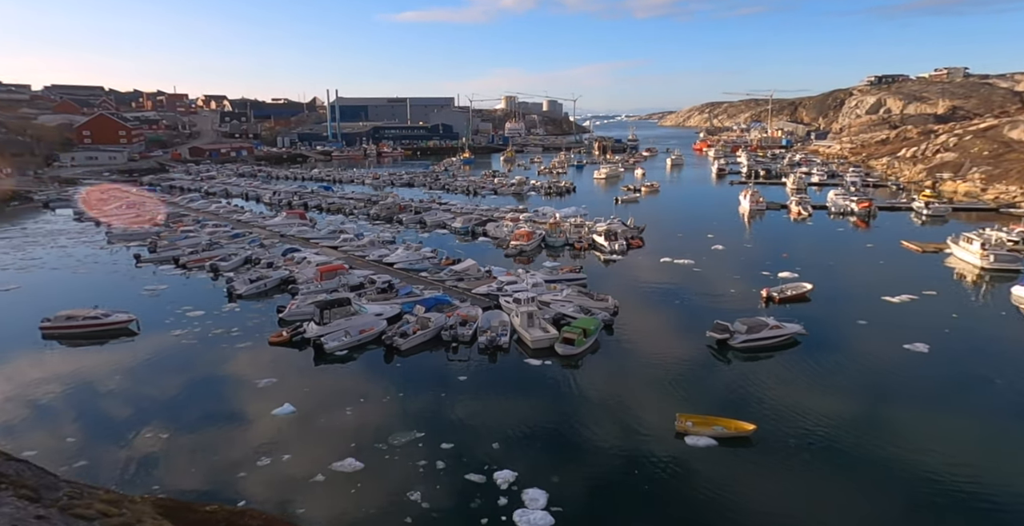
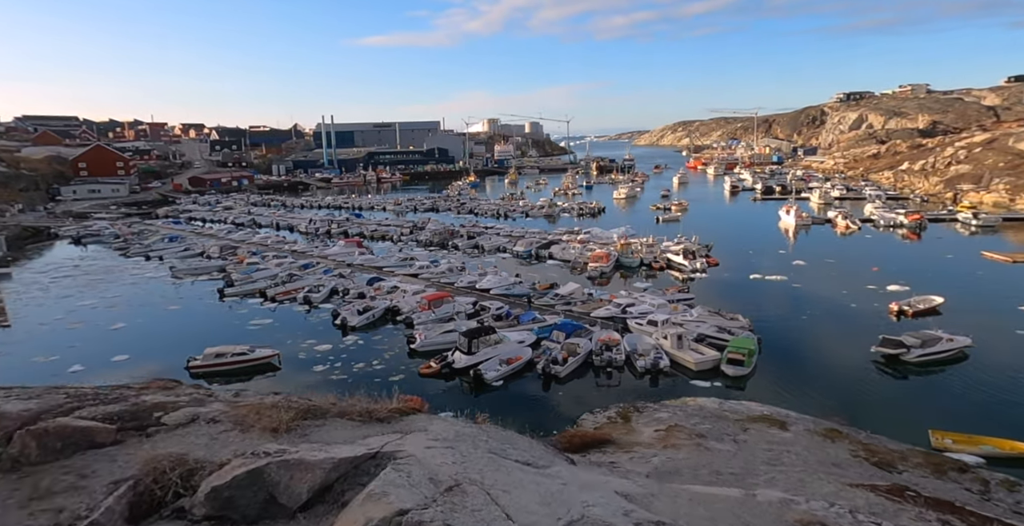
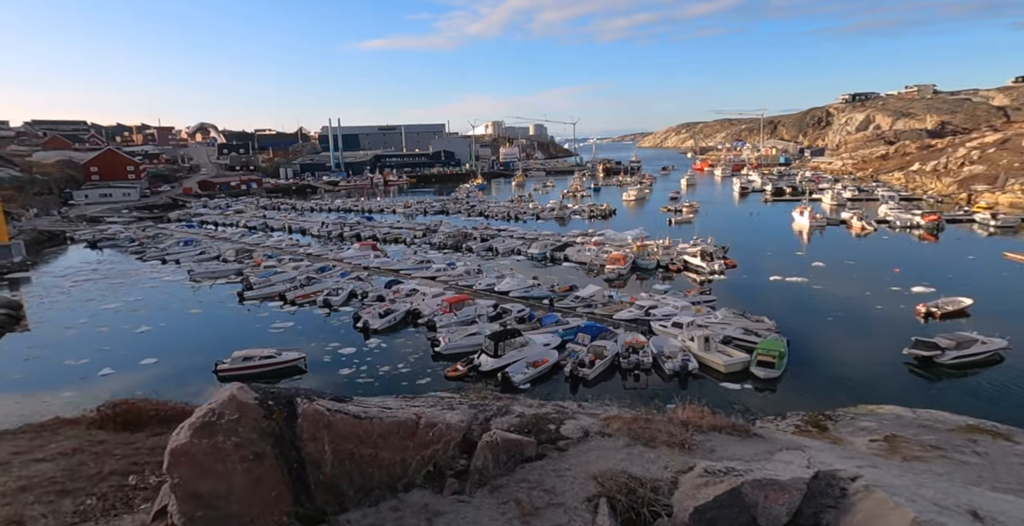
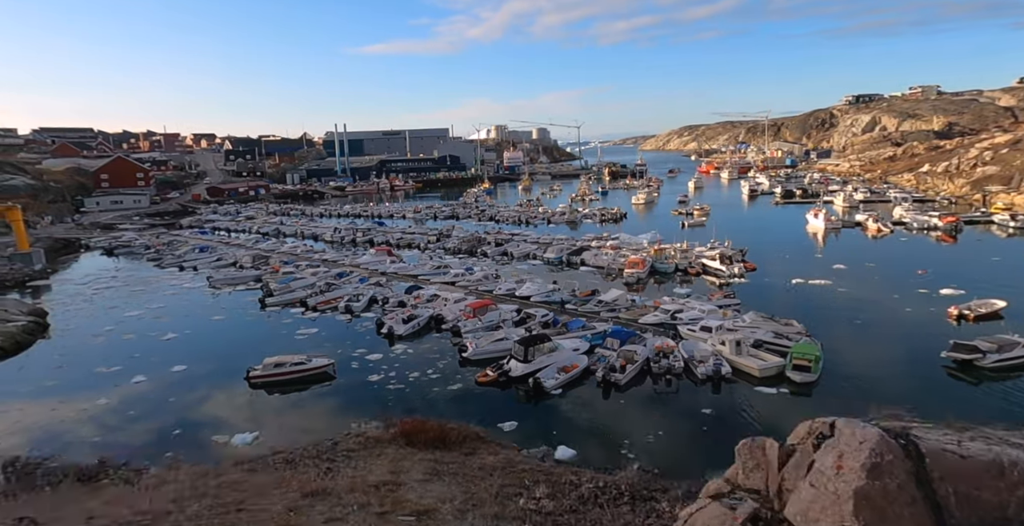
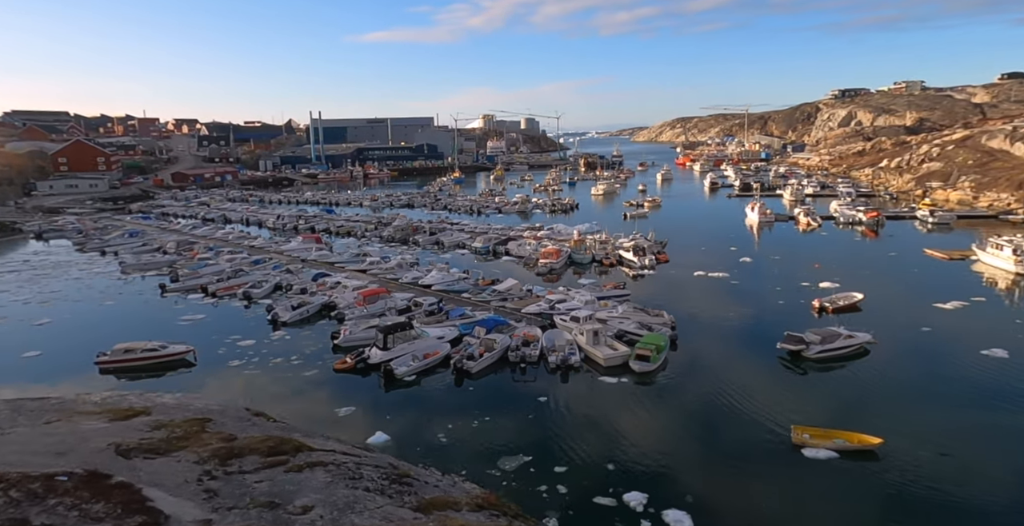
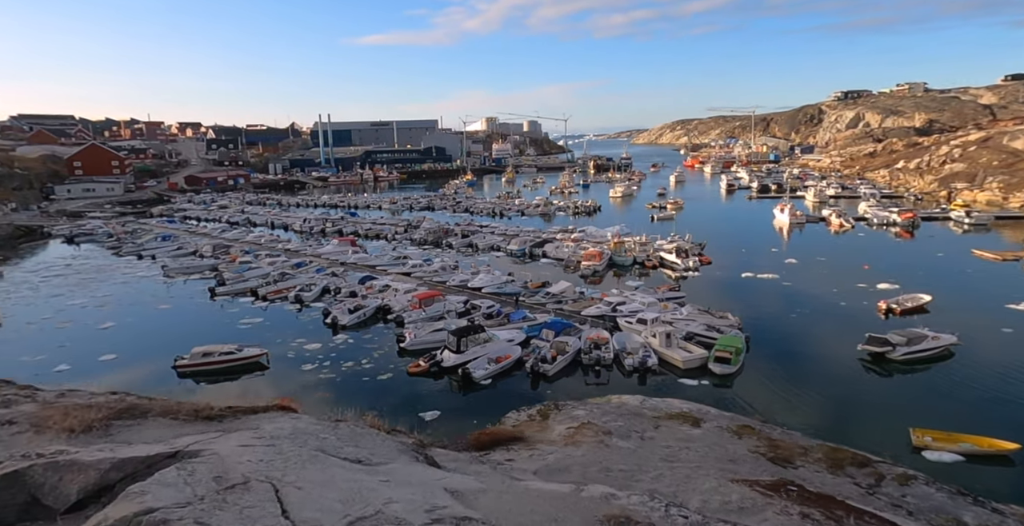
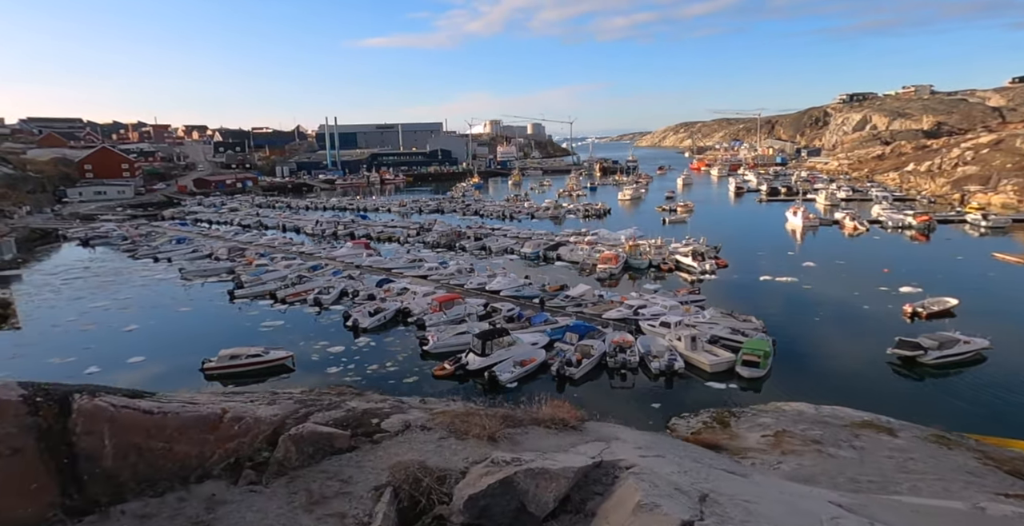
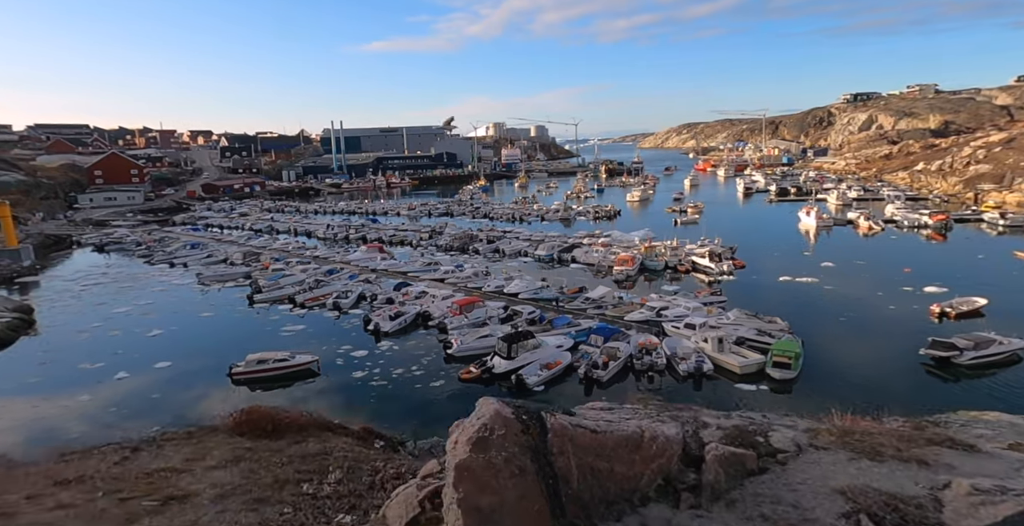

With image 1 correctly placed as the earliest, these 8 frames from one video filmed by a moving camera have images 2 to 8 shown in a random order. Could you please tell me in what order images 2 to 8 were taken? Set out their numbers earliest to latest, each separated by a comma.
5, 6, 2, 7, 3, 8, 4
